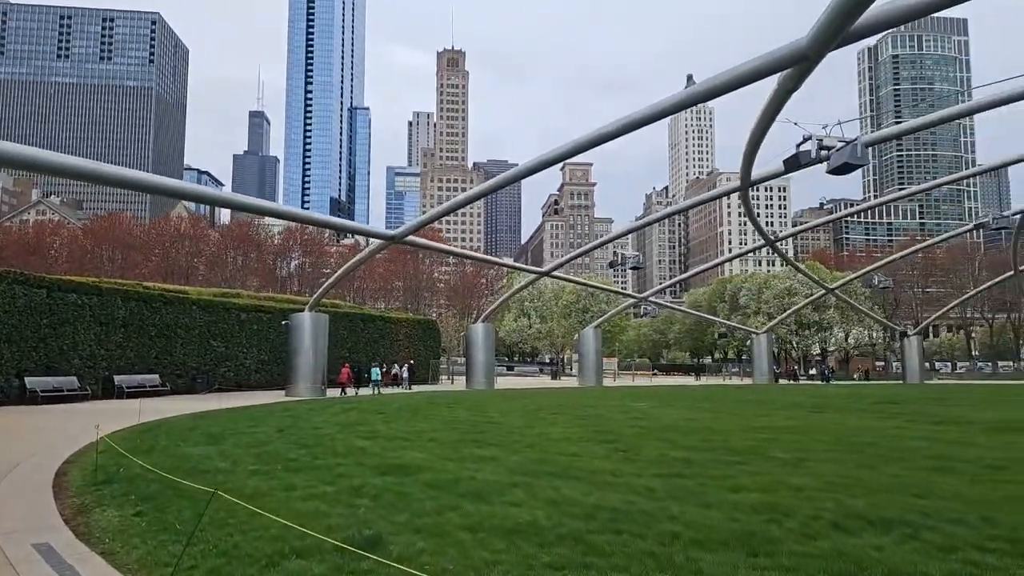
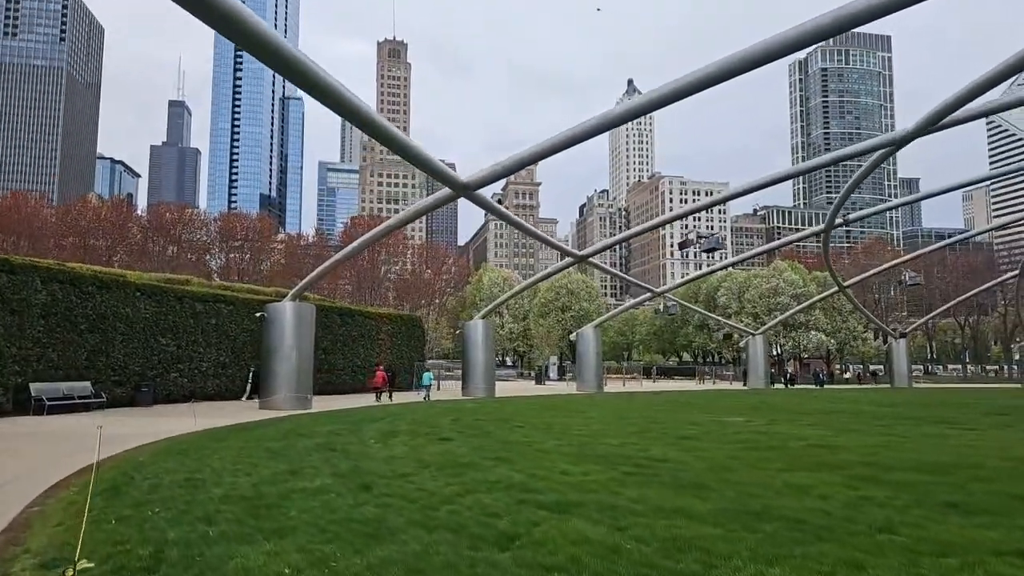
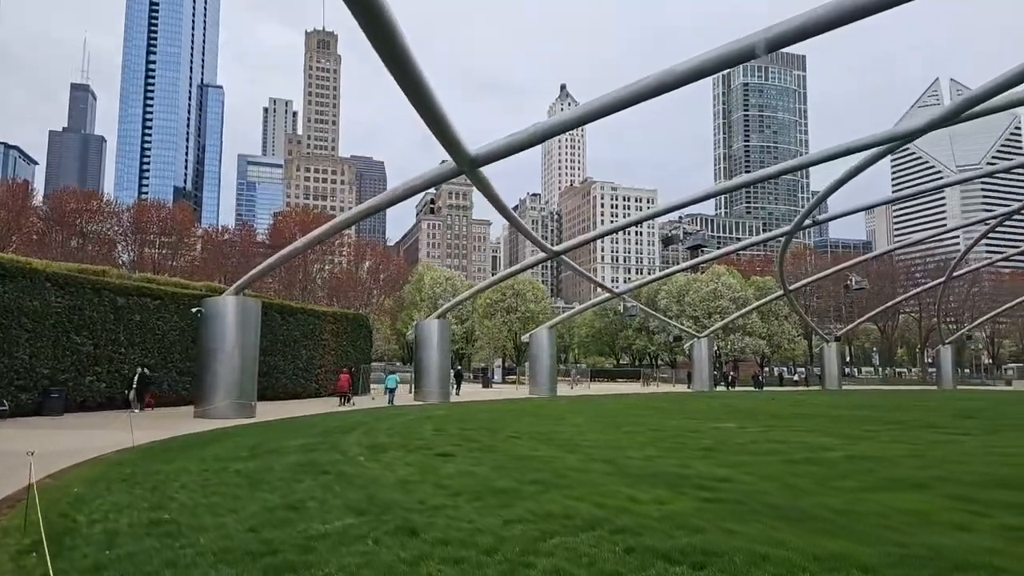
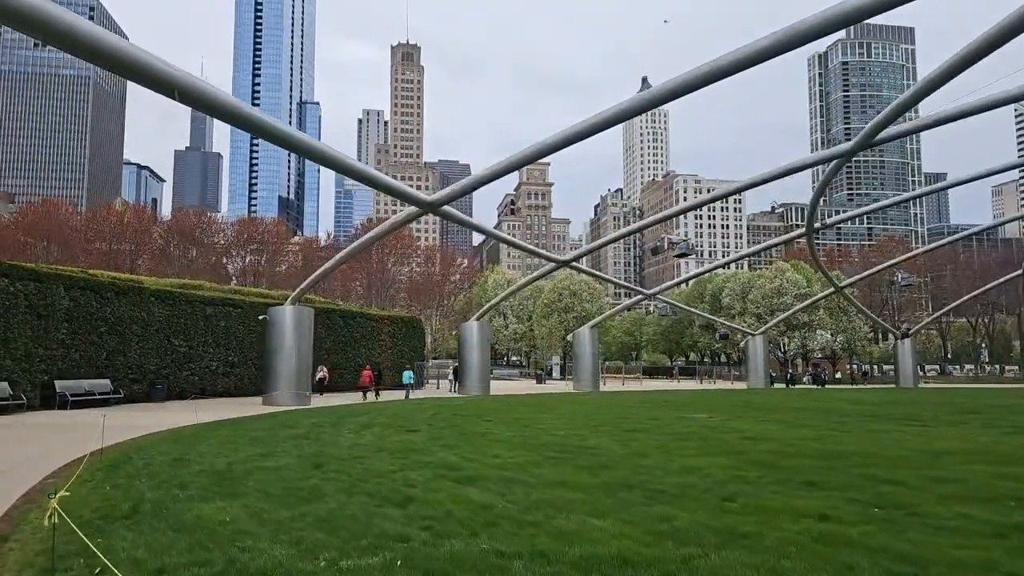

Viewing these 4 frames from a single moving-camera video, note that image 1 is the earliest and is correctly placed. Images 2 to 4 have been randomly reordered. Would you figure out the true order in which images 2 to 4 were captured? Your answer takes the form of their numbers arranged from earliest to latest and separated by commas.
4, 2, 3
